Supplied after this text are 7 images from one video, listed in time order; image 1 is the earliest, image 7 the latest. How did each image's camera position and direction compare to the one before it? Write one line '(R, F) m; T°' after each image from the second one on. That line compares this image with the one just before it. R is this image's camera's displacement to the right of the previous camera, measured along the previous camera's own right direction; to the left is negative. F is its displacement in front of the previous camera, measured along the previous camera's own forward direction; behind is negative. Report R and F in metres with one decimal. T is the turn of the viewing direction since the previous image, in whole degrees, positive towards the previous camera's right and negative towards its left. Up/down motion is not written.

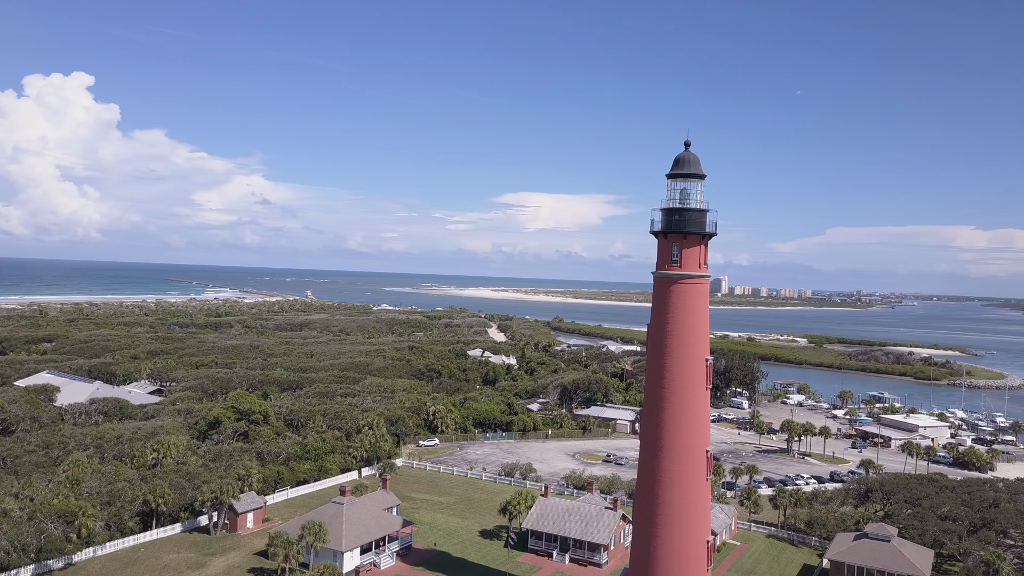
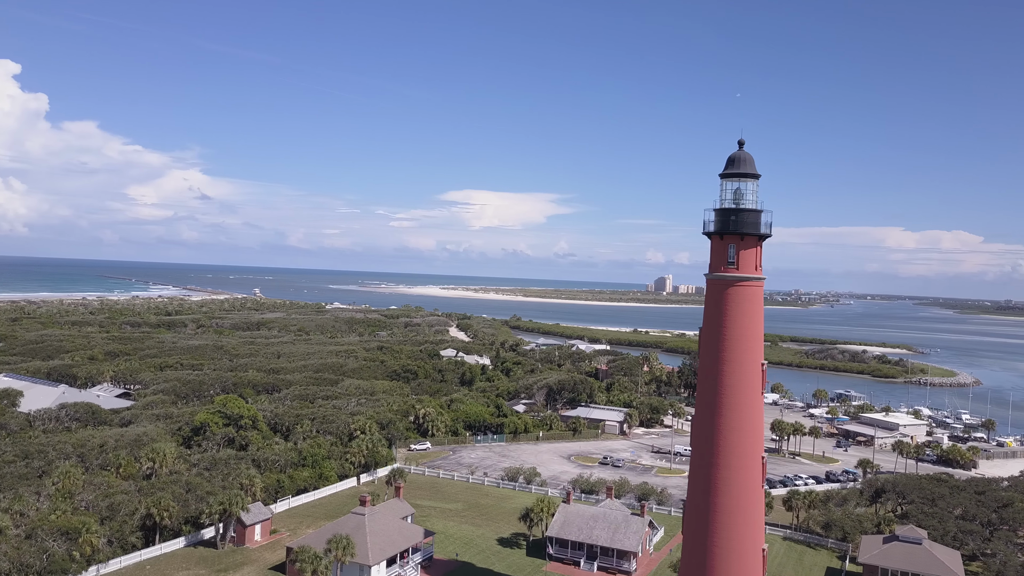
(-2.7, +0.9) m; +3°
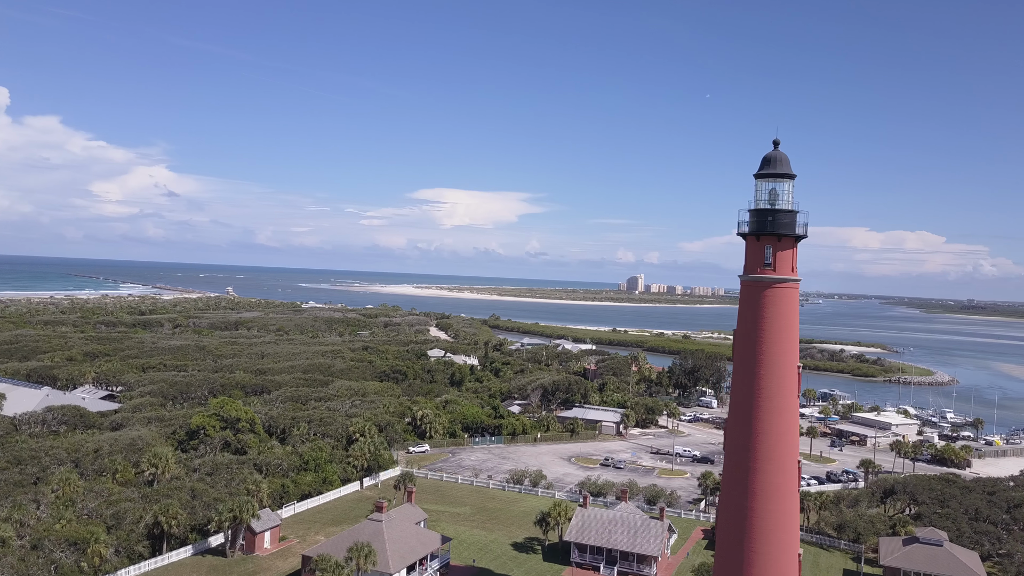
(-1.6, +0.5) m; +2°
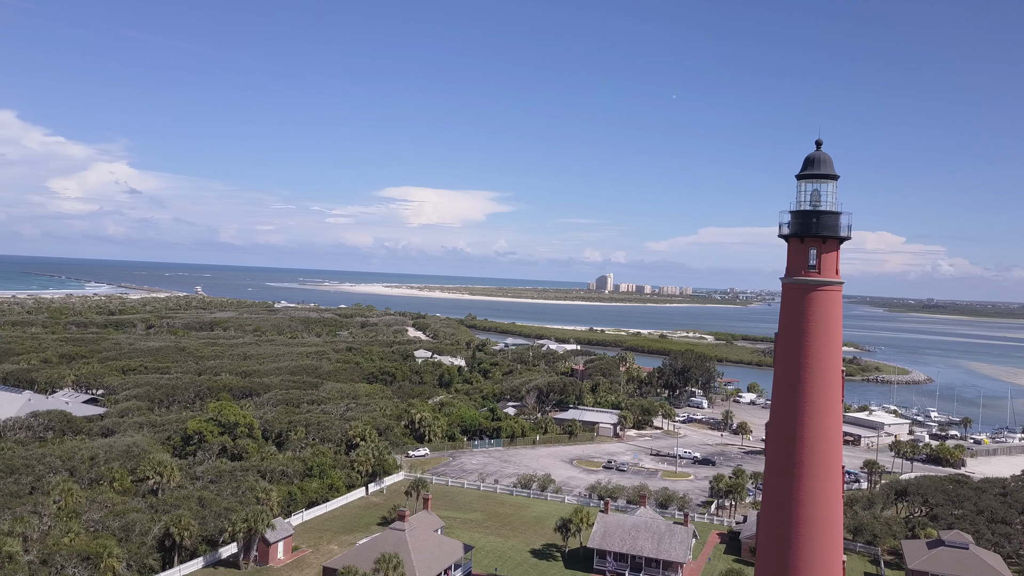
(-1.8, +0.6) m; +2°
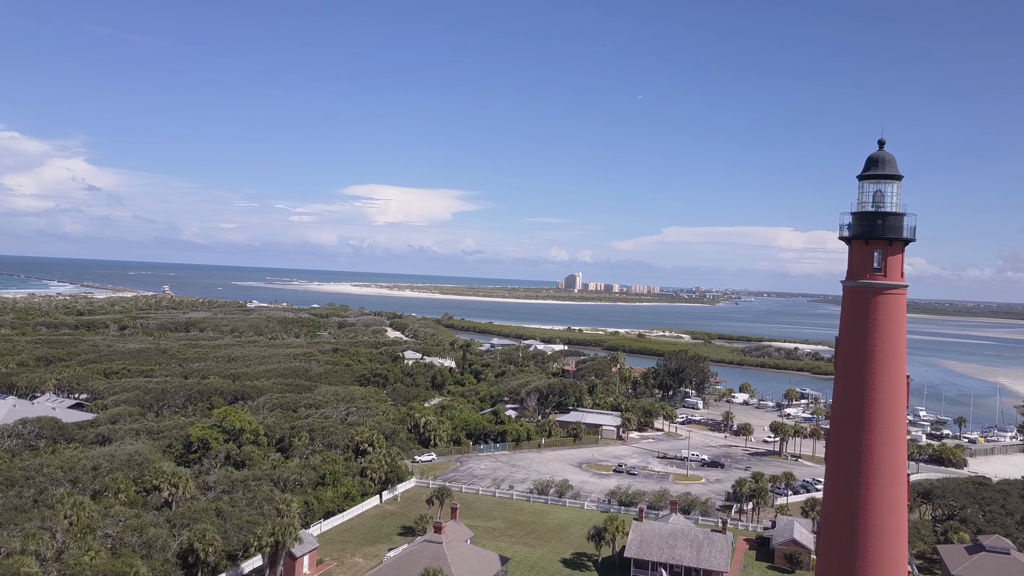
(-2.2, +0.9) m; +2°
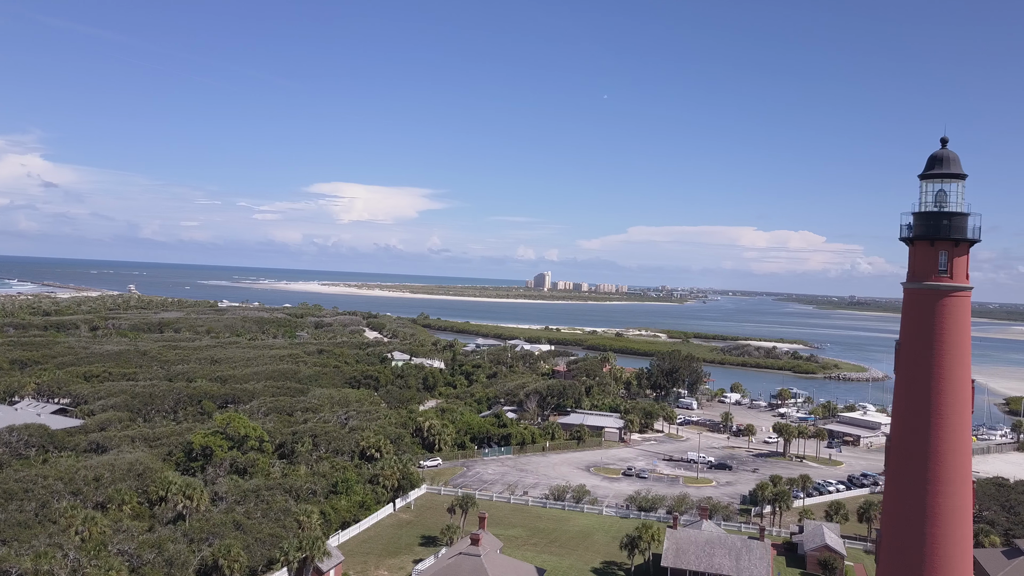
(-2.1, +0.9) m; +2°
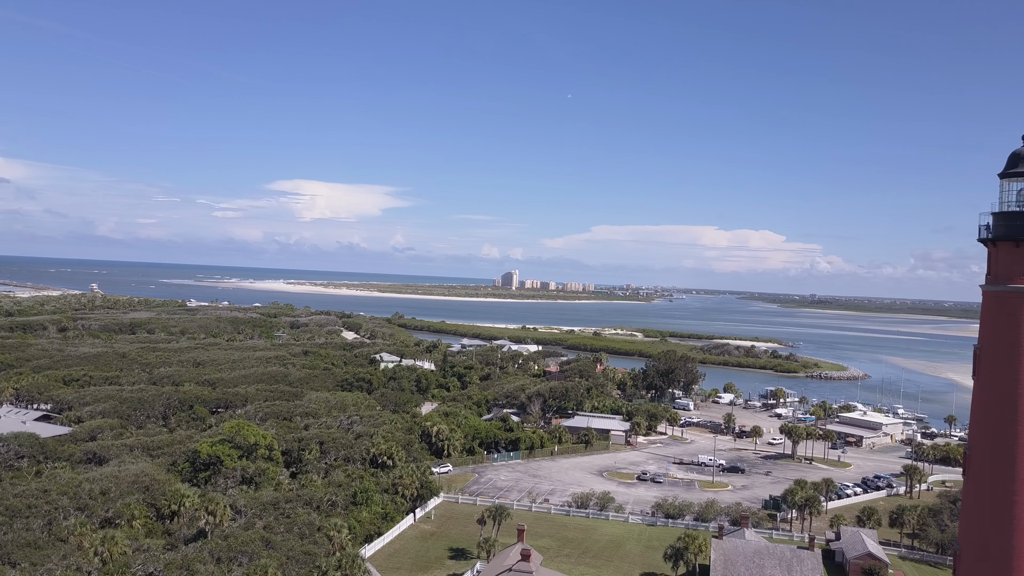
(-2.4, +1.1) m; +2°
